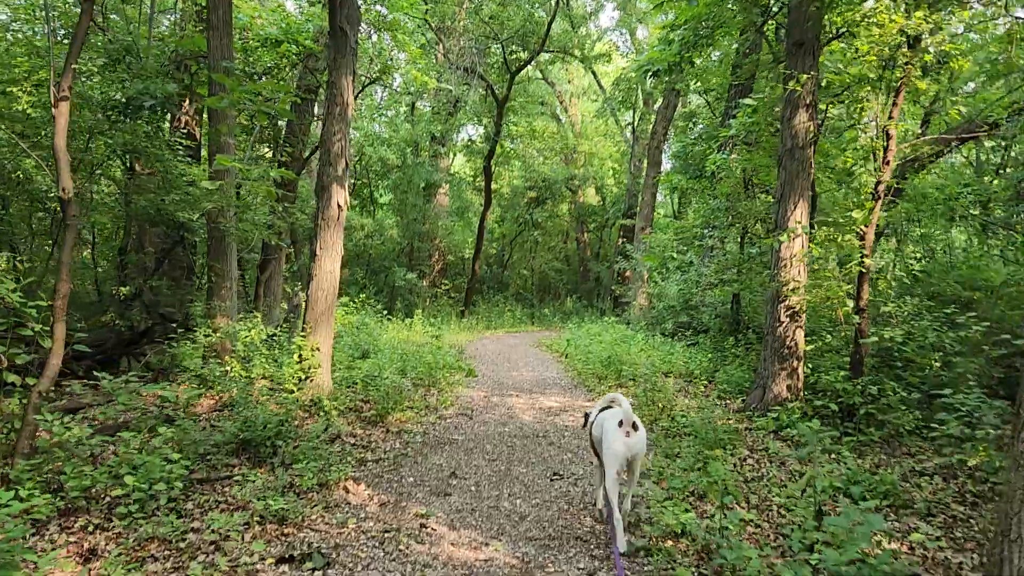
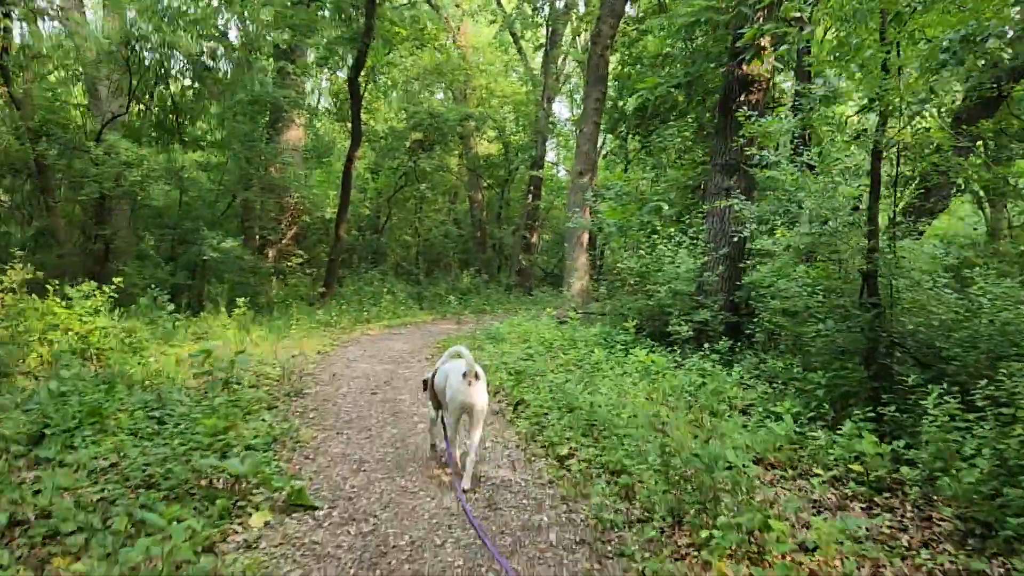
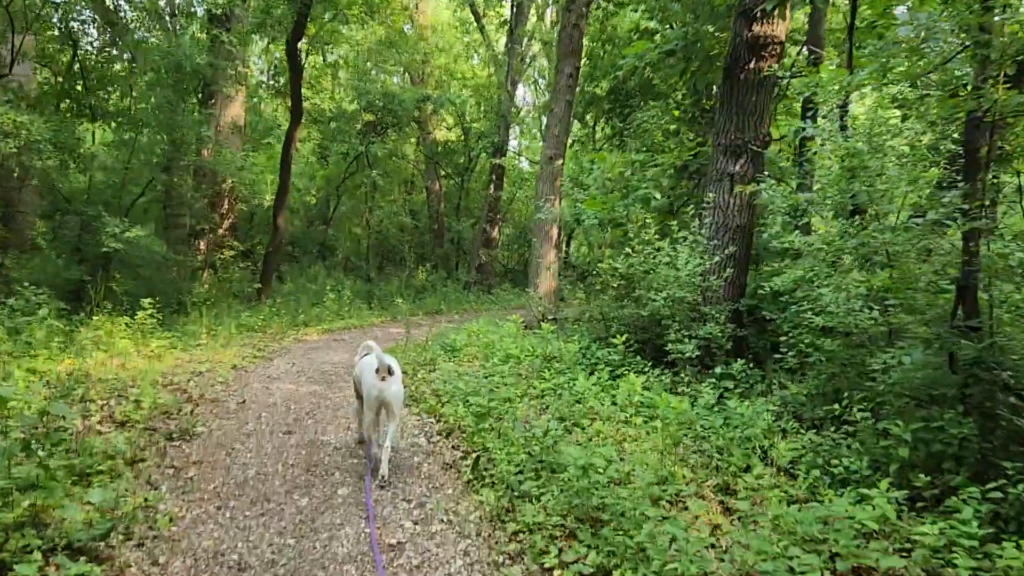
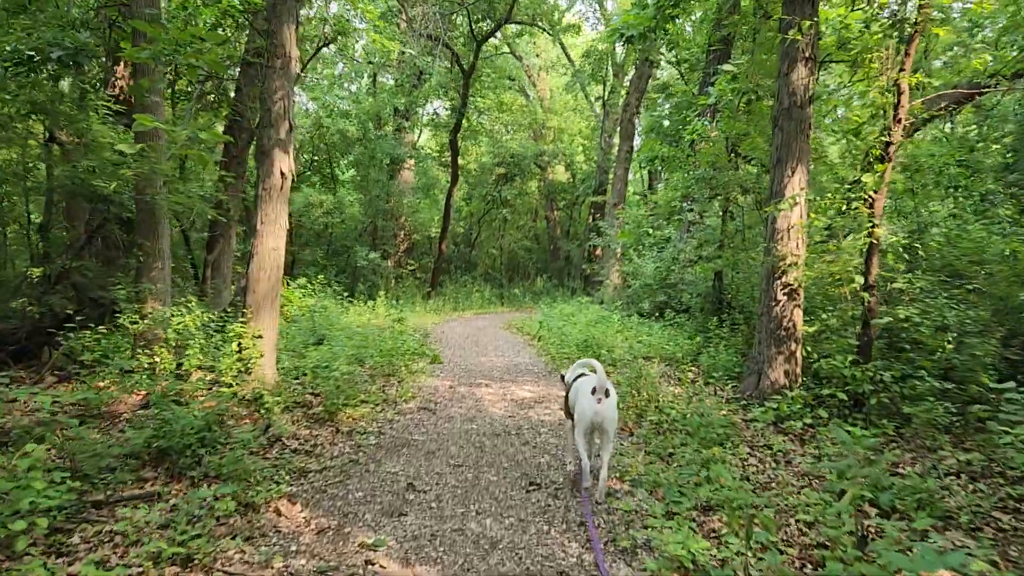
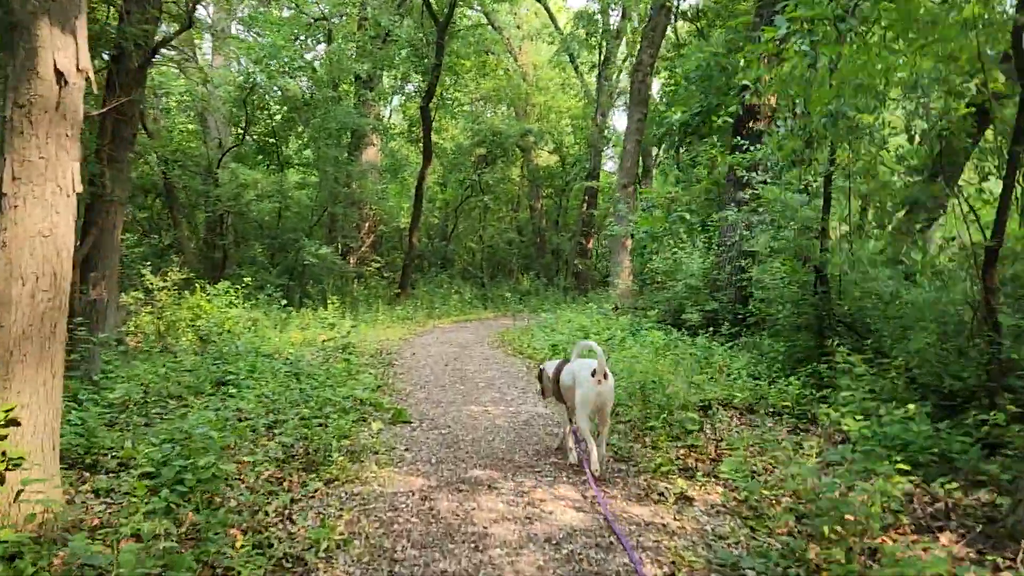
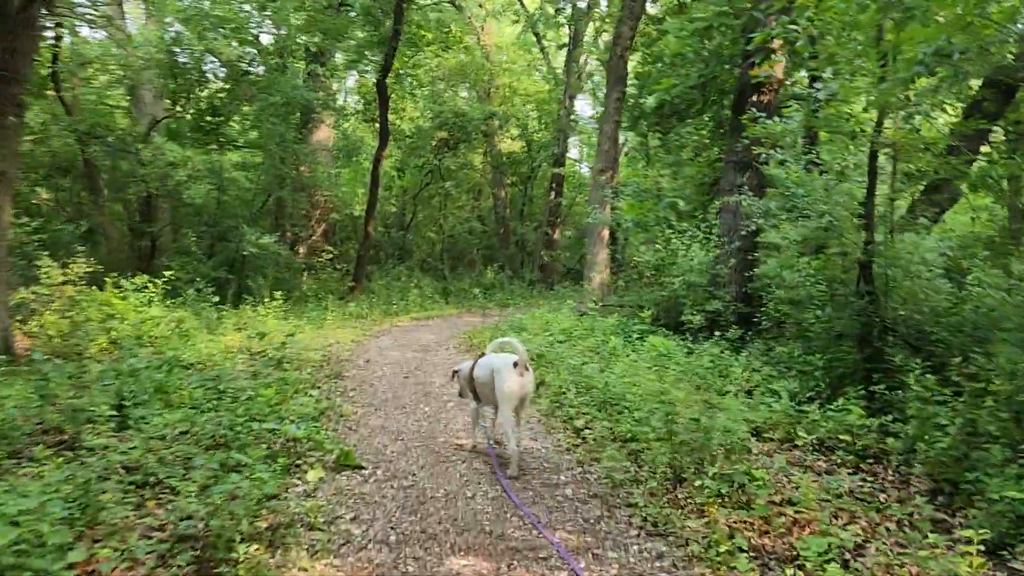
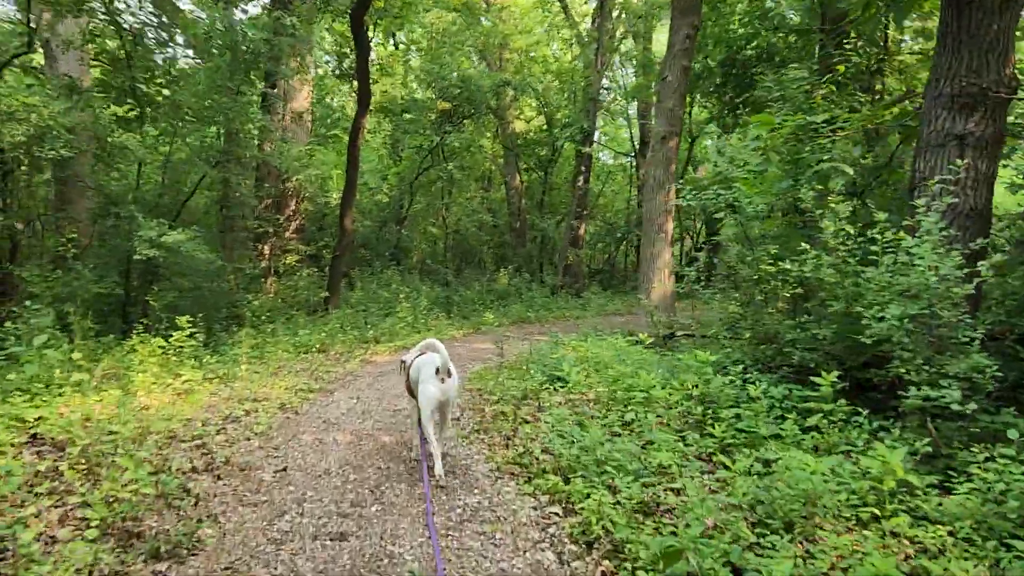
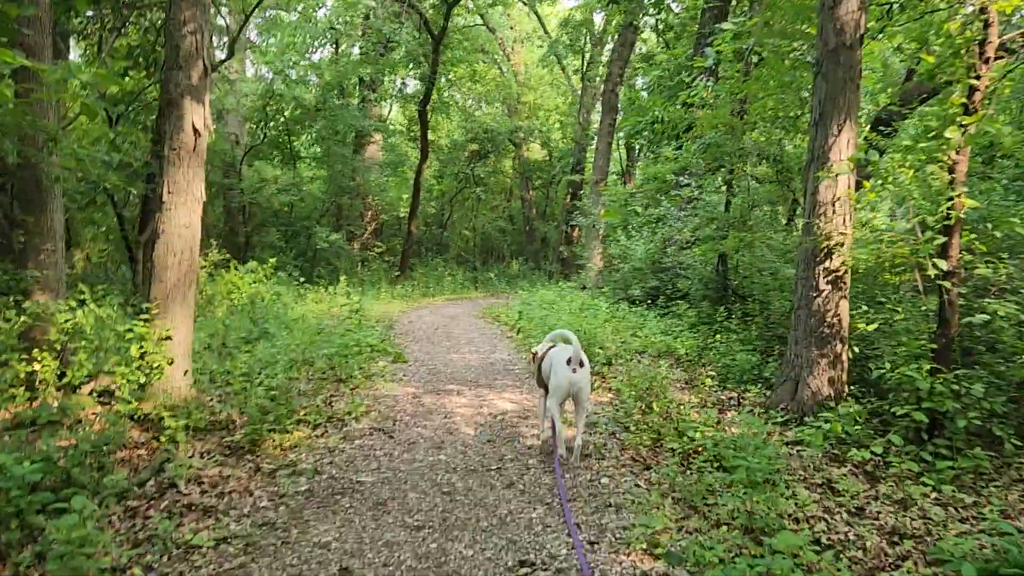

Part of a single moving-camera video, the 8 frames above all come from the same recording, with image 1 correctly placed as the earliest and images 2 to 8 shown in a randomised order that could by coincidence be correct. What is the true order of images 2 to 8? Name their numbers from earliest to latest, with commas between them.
4, 8, 5, 6, 2, 3, 7
